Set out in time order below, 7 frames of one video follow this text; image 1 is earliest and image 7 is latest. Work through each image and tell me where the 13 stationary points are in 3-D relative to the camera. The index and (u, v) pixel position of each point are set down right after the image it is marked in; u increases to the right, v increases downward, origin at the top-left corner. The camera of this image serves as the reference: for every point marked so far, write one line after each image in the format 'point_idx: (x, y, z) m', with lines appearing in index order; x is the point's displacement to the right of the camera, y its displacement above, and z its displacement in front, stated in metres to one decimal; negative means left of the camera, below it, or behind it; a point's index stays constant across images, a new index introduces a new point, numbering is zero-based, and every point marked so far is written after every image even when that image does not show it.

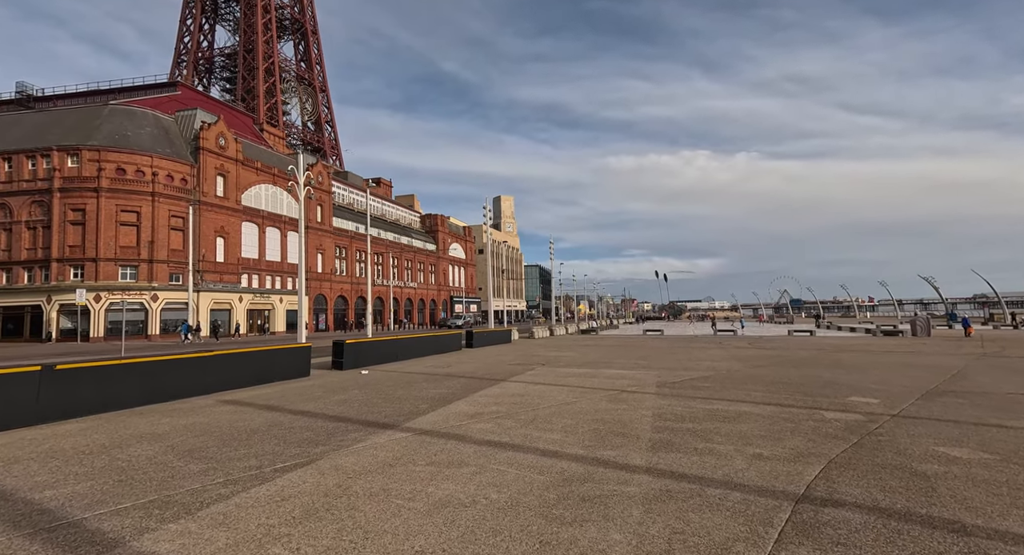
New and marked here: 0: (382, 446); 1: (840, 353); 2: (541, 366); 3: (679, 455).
0: (-1.9, -2.5, +7.6) m
1: (+12.2, -2.8, +19.6) m
2: (+1.0, -3.2, +18.7) m
3: (+2.2, -2.4, +7.1) m
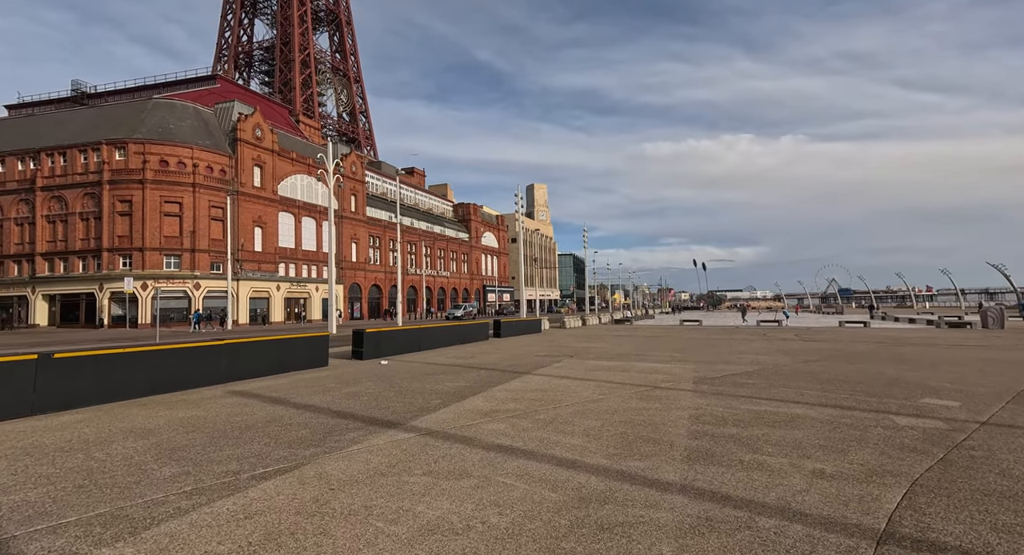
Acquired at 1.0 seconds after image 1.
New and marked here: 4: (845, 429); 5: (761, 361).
0: (-1.7, -2.2, +6.8) m
1: (+13.2, -2.3, +17.7) m
2: (+1.9, -2.7, +17.6) m
3: (+2.4, -2.2, +6.0) m
4: (+4.7, -2.2, +7.5) m
5: (+7.4, -2.5, +15.7) m
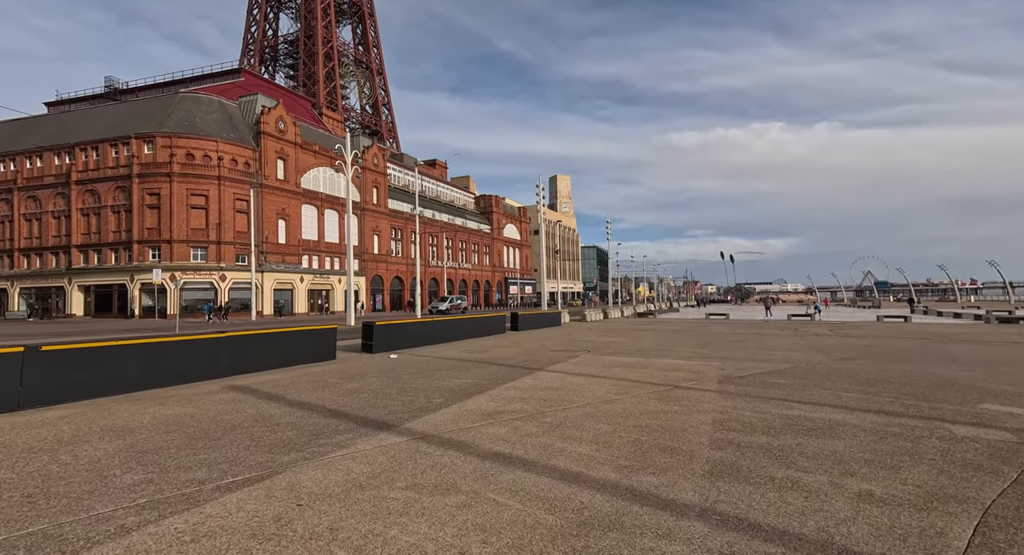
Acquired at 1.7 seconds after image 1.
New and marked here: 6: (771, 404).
0: (-1.7, -2.1, +6.2) m
1: (+13.6, -2.1, +16.4) m
2: (+2.4, -2.5, +16.8) m
3: (+2.3, -2.1, +5.1) m
4: (+4.7, -2.0, +6.5) m
5: (+7.8, -2.2, +14.6) m
6: (+4.4, -2.1, +8.8) m
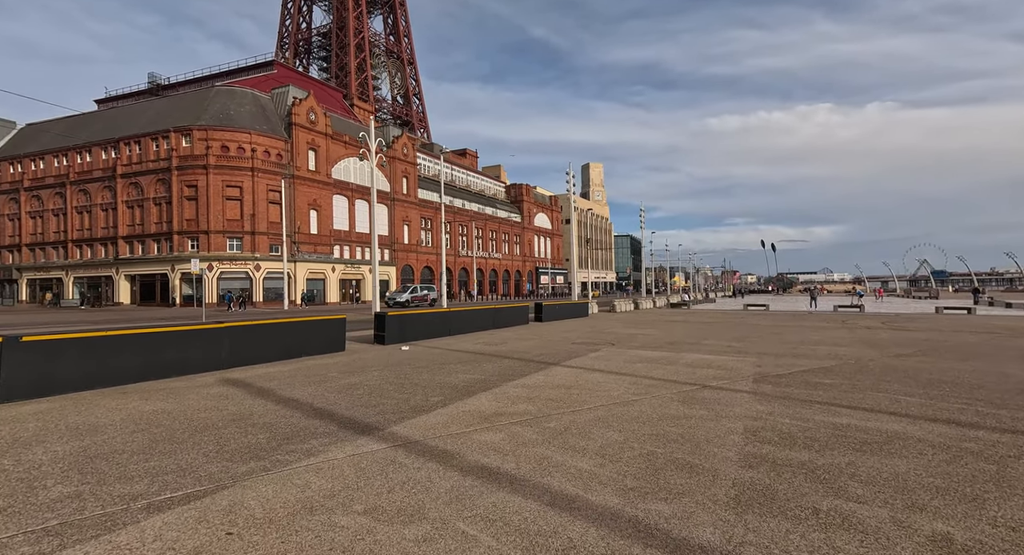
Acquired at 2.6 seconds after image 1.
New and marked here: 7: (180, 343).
0: (-1.8, -1.9, +5.3) m
1: (+14.1, -1.7, +14.6) m
2: (+2.9, -2.1, +15.7) m
3: (+2.1, -1.9, +4.1) m
4: (+4.6, -1.8, +5.3) m
5: (+8.2, -1.9, +13.2) m
6: (+4.4, -1.9, +7.6) m
7: (-6.8, -1.3, +10.8) m
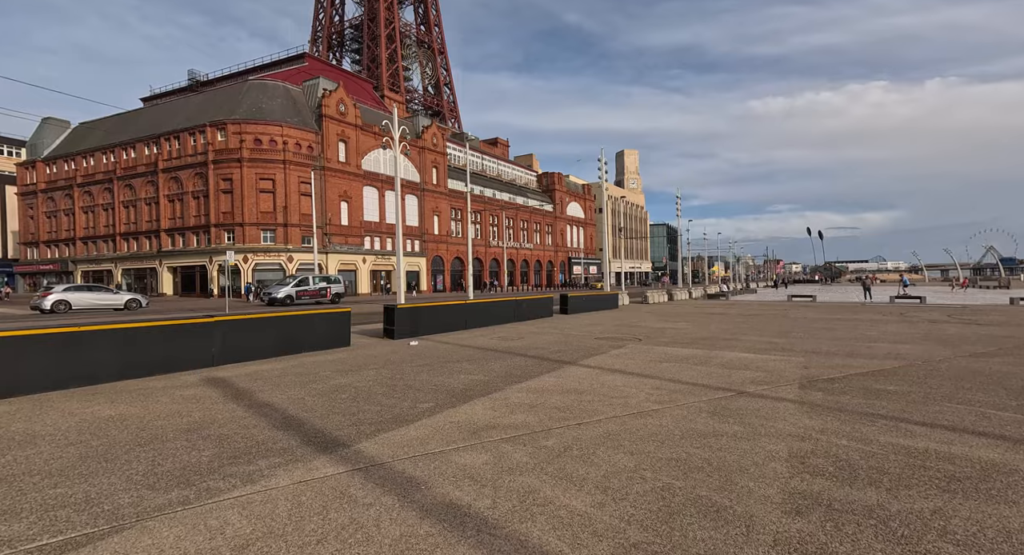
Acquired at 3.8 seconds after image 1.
0: (-2.0, -1.8, +4.3) m
1: (+14.5, -1.4, +12.5) m
2: (+3.4, -1.8, +14.3) m
3: (+1.8, -1.8, +2.8) m
4: (+4.4, -1.7, +3.8) m
5: (+8.5, -1.6, +11.5) m
6: (+4.3, -1.8, +6.2) m
7: (-6.7, -1.2, +10.1) m
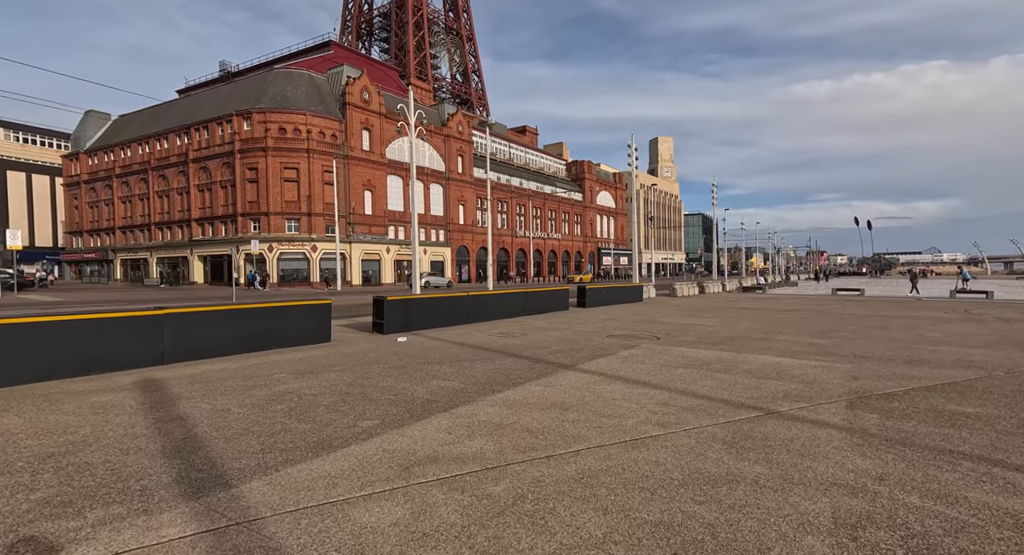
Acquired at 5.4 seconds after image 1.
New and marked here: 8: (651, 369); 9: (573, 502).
0: (-2.7, -1.8, +2.9) m
1: (+14.3, -1.2, +10.1) m
2: (+3.4, -1.6, +12.6) m
3: (+1.1, -1.8, +1.2) m
4: (+3.7, -1.7, +2.1) m
5: (+8.3, -1.5, +9.4) m
6: (+3.8, -1.7, +4.4) m
7: (-6.9, -0.9, +9.0) m
8: (+2.5, -1.6, +9.4) m
9: (+0.4, -1.7, +4.1) m
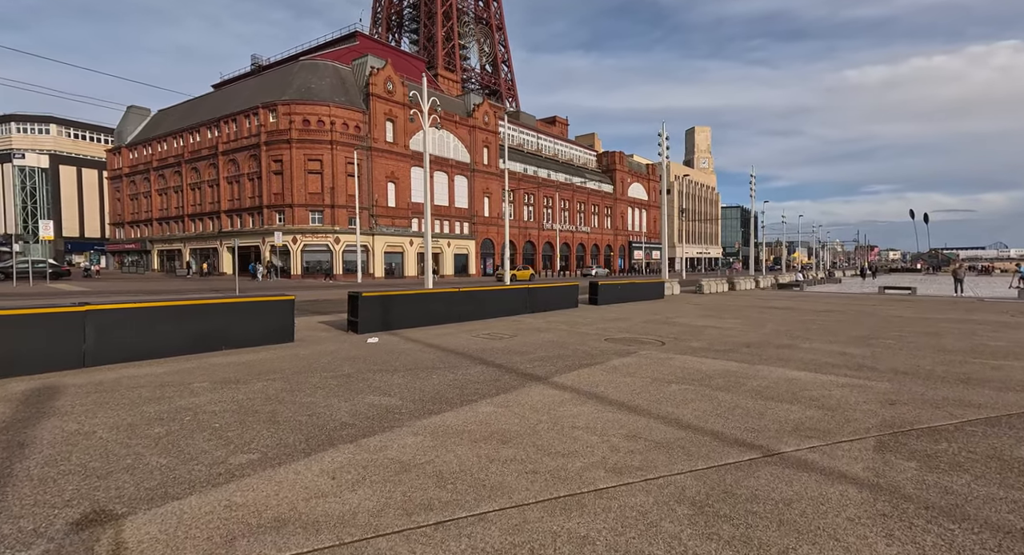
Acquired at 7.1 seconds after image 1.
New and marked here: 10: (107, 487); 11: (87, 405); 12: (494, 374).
0: (-3.7, -1.7, +1.7) m
1: (+13.8, -1.3, +7.7) m
2: (+3.0, -1.5, +11.0) m
3: (-0.1, -1.8, -0.3) m
4: (+2.7, -1.7, +0.4) m
5: (+7.7, -1.5, +7.5) m
6: (+2.9, -1.7, +2.8) m
7: (-7.5, -0.8, +8.0) m
8: (+1.9, -1.6, +7.8) m
9: (-0.5, -1.7, +2.7) m
10: (-3.3, -1.7, +4.3) m
11: (-5.2, -1.6, +6.5) m
12: (-0.4, -1.5, +8.4) m
